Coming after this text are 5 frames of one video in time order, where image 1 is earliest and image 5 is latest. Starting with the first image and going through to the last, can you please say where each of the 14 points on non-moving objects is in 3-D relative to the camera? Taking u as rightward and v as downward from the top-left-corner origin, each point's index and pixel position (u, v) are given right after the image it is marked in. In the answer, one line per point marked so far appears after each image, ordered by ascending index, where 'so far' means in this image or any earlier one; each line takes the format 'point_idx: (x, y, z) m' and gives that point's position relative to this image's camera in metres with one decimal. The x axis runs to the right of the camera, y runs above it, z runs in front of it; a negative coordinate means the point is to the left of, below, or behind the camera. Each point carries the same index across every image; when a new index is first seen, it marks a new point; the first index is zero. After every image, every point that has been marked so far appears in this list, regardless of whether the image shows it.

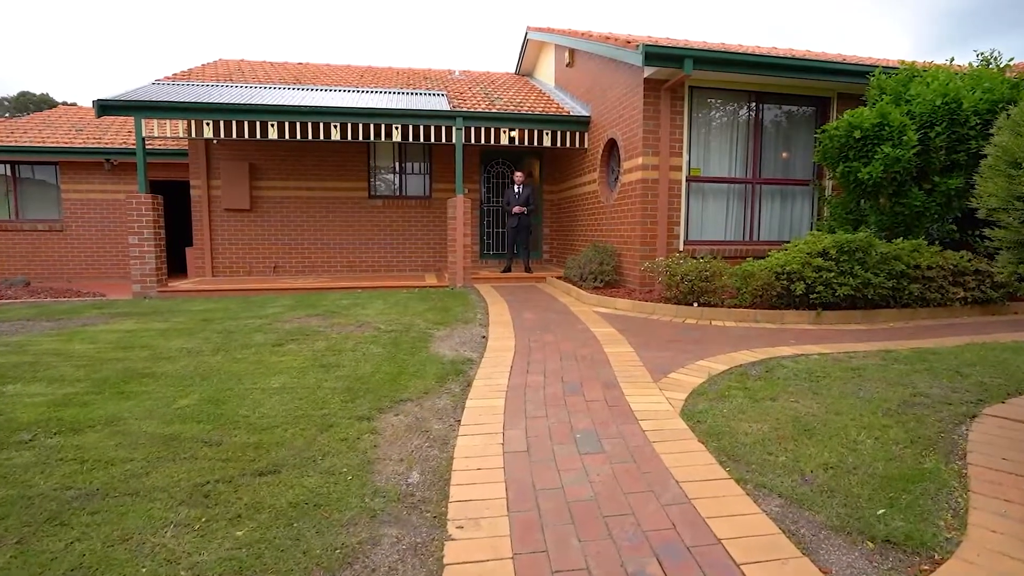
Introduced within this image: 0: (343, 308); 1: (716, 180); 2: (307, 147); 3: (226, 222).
0: (-2.3, -0.3, +7.4) m
1: (+3.4, +1.8, +8.9) m
2: (-4.6, +3.2, +12.3) m
3: (-6.4, +1.5, +12.2) m
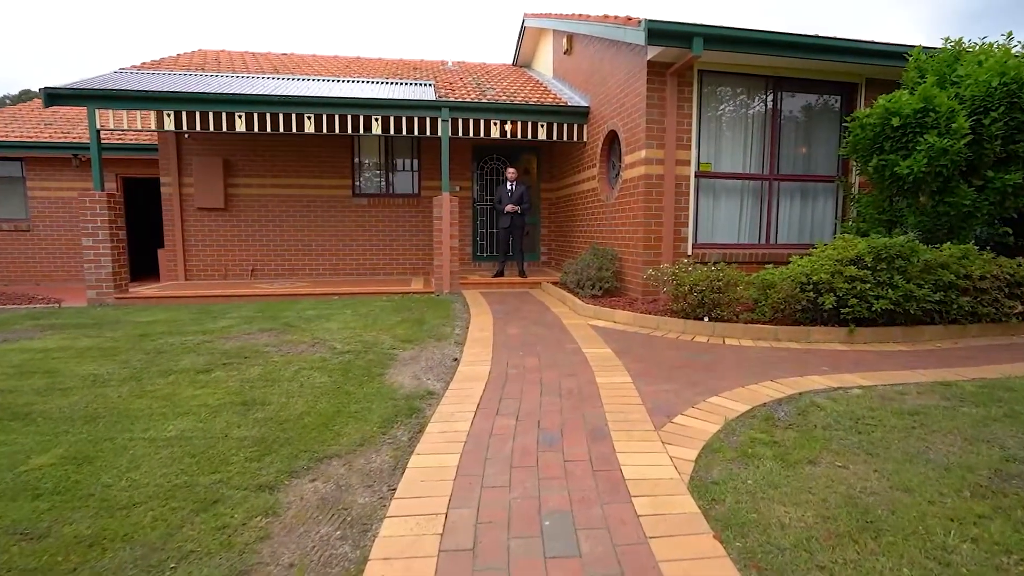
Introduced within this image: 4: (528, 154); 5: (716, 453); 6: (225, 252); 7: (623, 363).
0: (-2.5, -0.4, +6.5) m
1: (+3.2, +1.6, +7.9) m
2: (-4.8, +3.1, +11.4) m
3: (-6.6, +1.4, +11.3) m
4: (+0.3, +2.9, +11.8) m
5: (+1.1, -0.9, +3.0) m
6: (-6.1, +0.8, +11.5) m
7: (+1.0, -0.7, +4.8) m
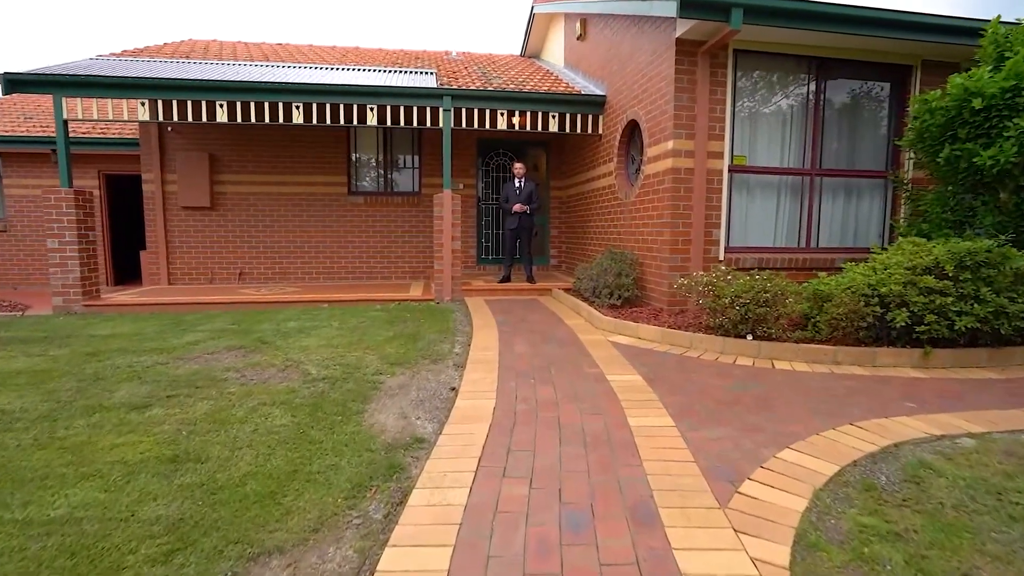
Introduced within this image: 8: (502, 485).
0: (-2.4, -0.5, +5.7) m
1: (+3.3, +1.5, +7.0) m
2: (-4.6, +3.0, +10.6) m
3: (-6.4, +1.3, +10.5) m
4: (+0.5, +2.8, +10.9) m
5: (+1.2, -1.0, +2.1) m
6: (-6.0, +0.7, +10.7) m
7: (+1.1, -0.8, +3.9) m
8: (0.0, -1.0, +2.6) m
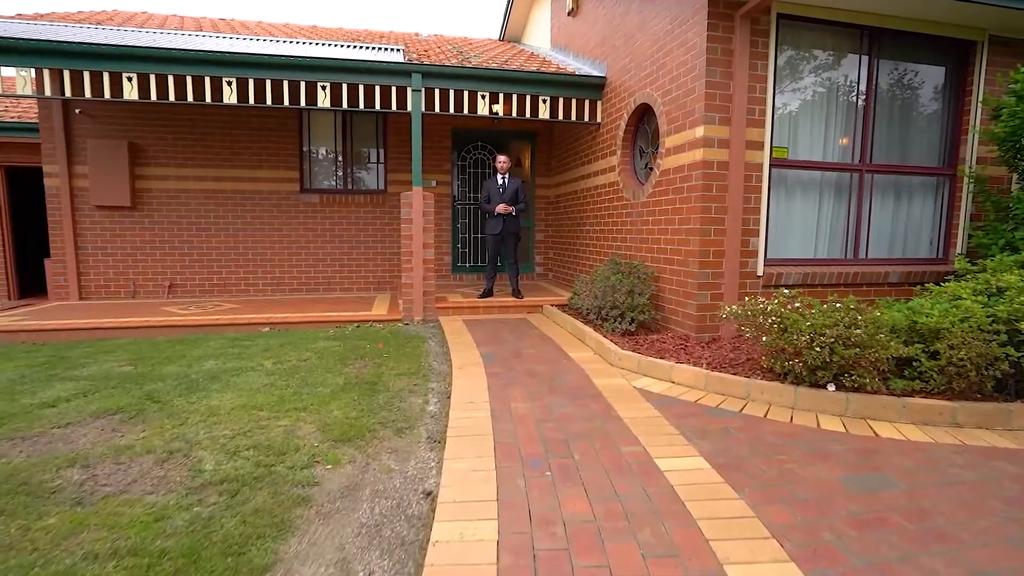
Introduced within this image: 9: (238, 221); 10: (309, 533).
0: (-2.5, -0.7, +4.1) m
1: (+3.2, +1.3, +5.8) m
2: (-4.9, +2.7, +8.9) m
3: (-6.7, +1.1, +8.7) m
4: (+0.2, +2.6, +9.5) m
5: (+1.3, -1.2, +0.7) m
6: (-6.3, +0.4, +8.9) m
7: (+1.1, -1.0, +2.5) m
8: (+0.1, -1.2, +1.2) m
9: (-4.7, +1.1, +9.1) m
10: (-0.9, -1.0, +2.3) m
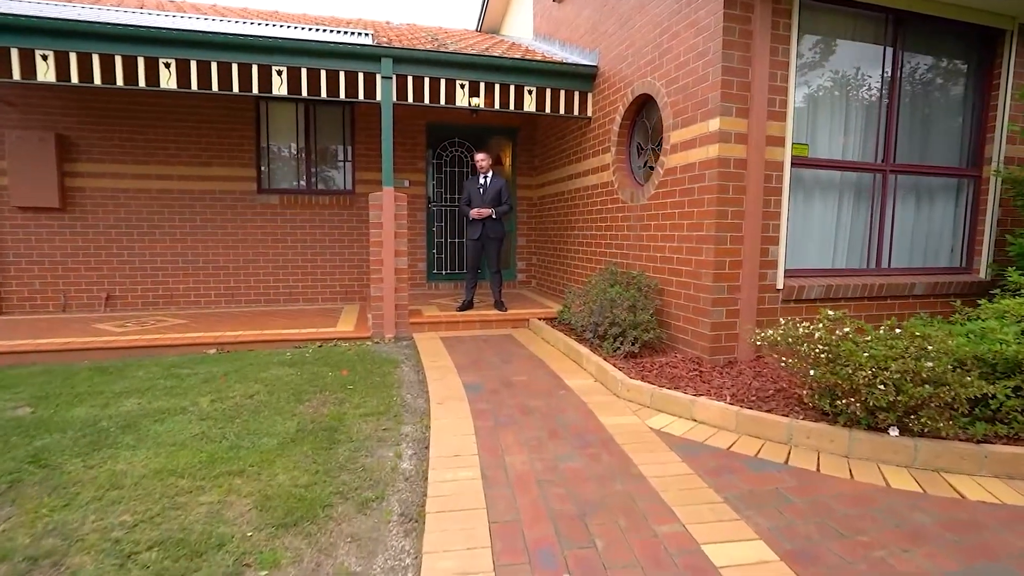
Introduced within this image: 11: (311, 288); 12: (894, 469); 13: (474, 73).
0: (-2.5, -0.9, +3.2) m
1: (+3.0, +1.2, +5.2) m
2: (-5.2, +2.6, +7.9) m
3: (-7.0, +0.9, +7.7) m
4: (-0.2, +2.4, +8.8) m
5: (+1.4, -1.4, 0.0) m
6: (-6.6, +0.2, +7.9) m
7: (+1.1, -1.1, +1.8) m
8: (+0.2, -1.3, +0.5) m
9: (-5.0, +1.0, +8.2) m
10: (-0.8, -1.2, +1.5) m
11: (-3.2, 0.0, +8.7) m
12: (+2.1, -1.0, +2.9) m
13: (-0.5, +2.6, +6.6) m
